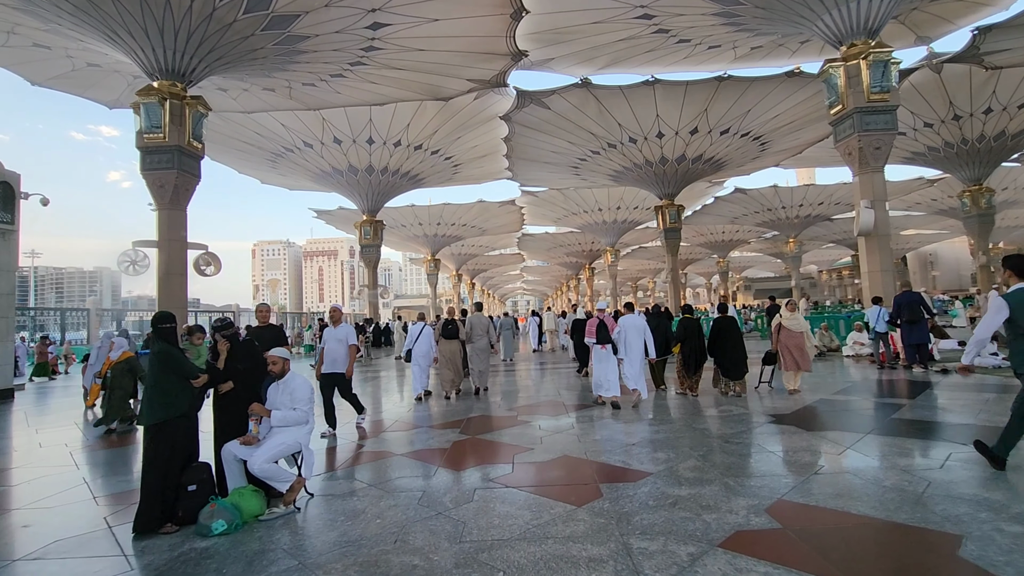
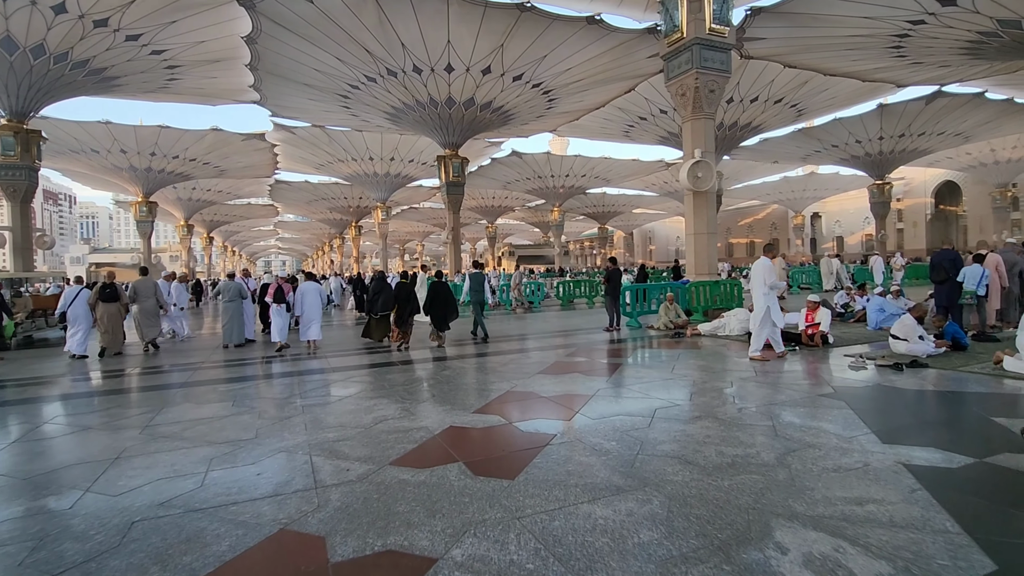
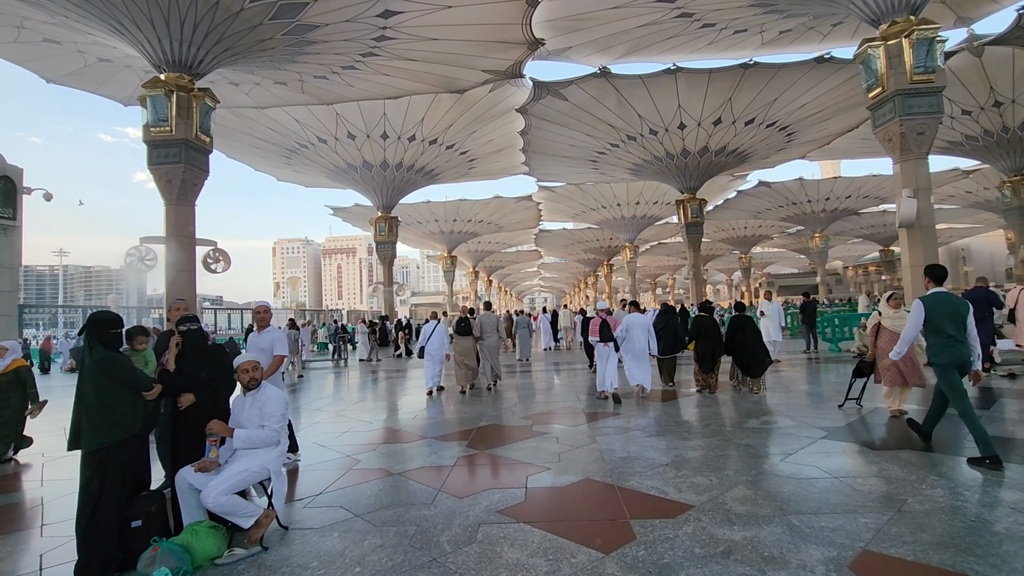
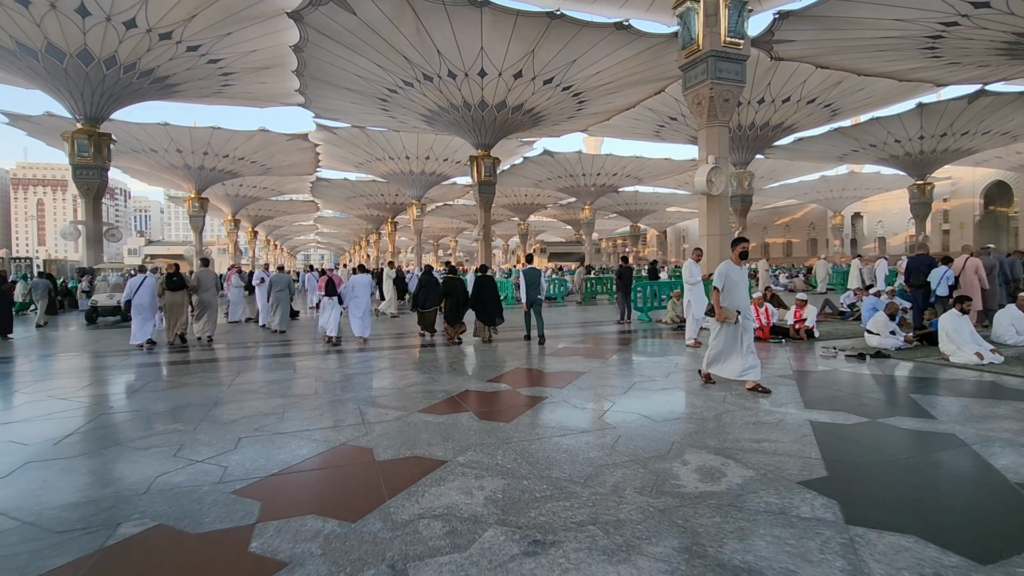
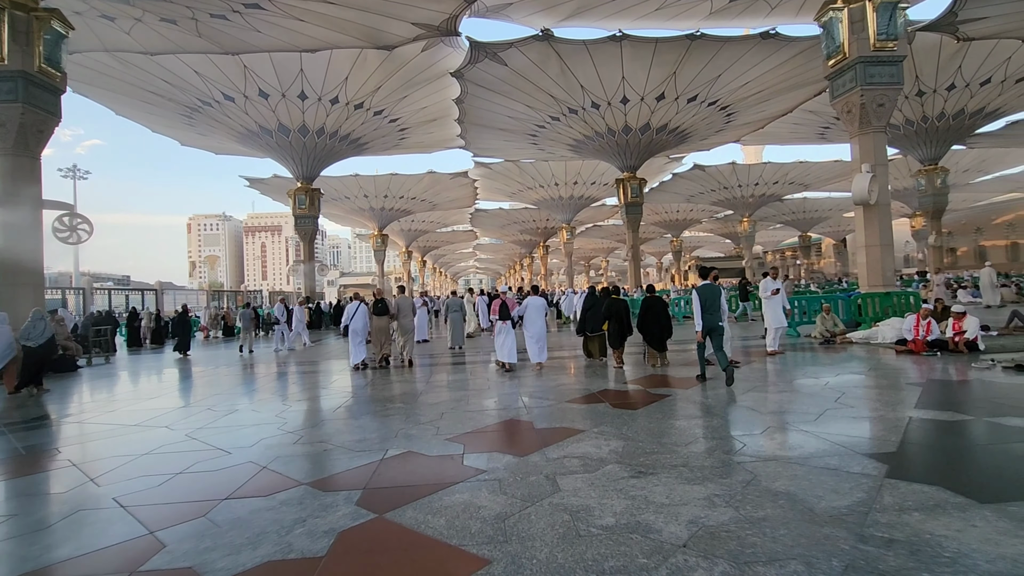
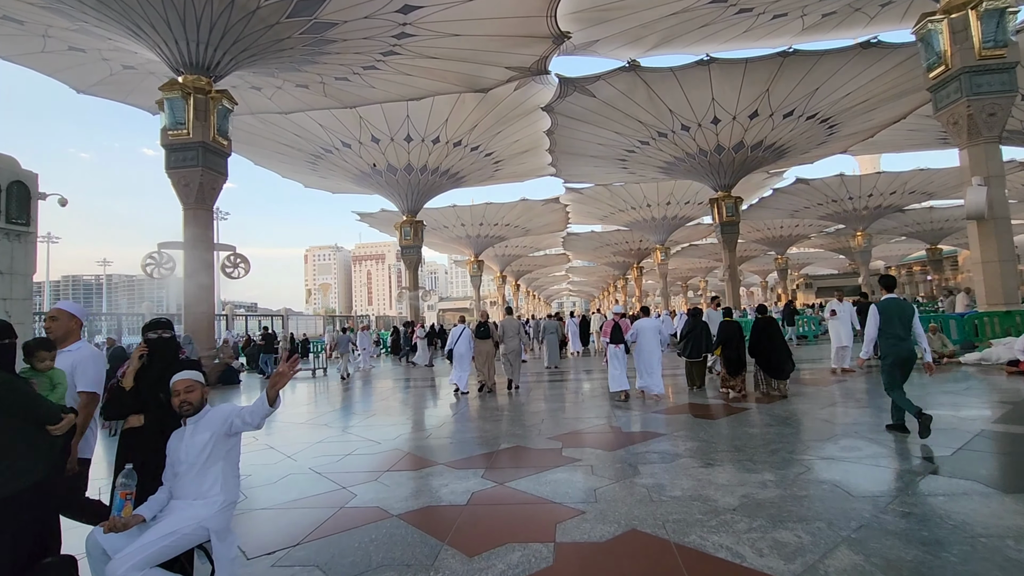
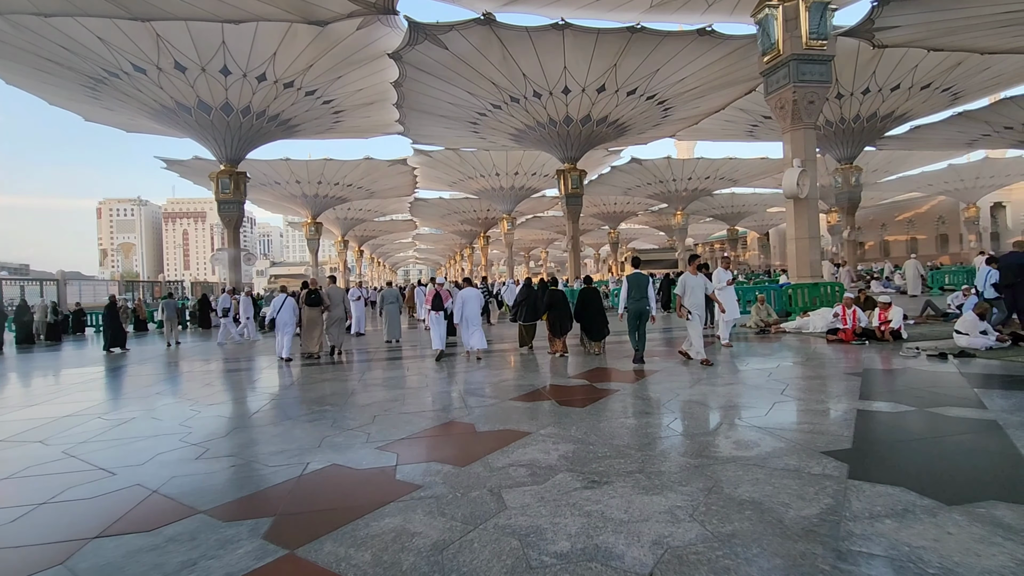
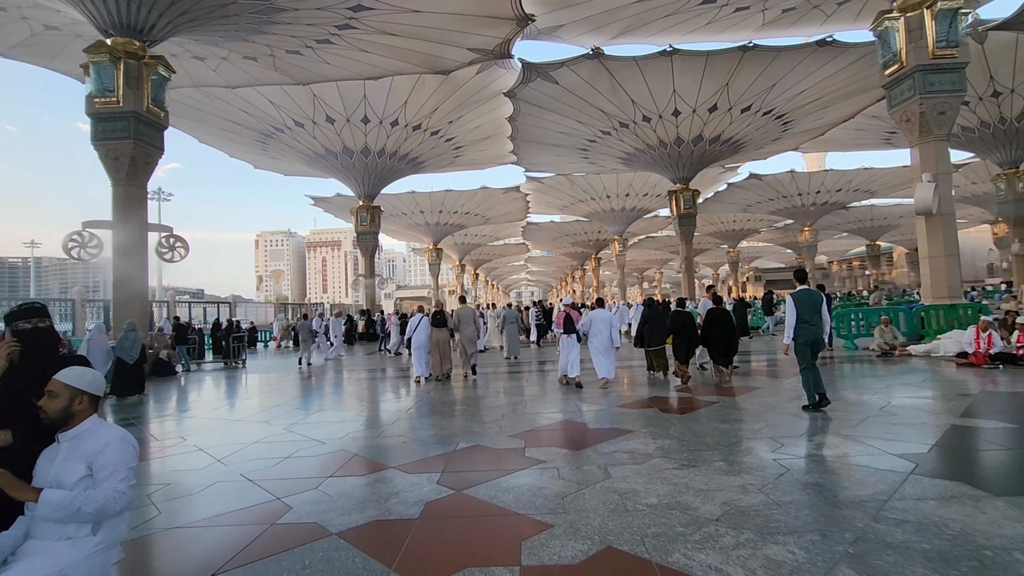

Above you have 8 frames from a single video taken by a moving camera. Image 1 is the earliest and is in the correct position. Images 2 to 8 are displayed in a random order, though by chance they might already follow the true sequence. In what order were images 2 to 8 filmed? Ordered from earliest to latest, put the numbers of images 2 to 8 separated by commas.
3, 6, 8, 5, 7, 4, 2
